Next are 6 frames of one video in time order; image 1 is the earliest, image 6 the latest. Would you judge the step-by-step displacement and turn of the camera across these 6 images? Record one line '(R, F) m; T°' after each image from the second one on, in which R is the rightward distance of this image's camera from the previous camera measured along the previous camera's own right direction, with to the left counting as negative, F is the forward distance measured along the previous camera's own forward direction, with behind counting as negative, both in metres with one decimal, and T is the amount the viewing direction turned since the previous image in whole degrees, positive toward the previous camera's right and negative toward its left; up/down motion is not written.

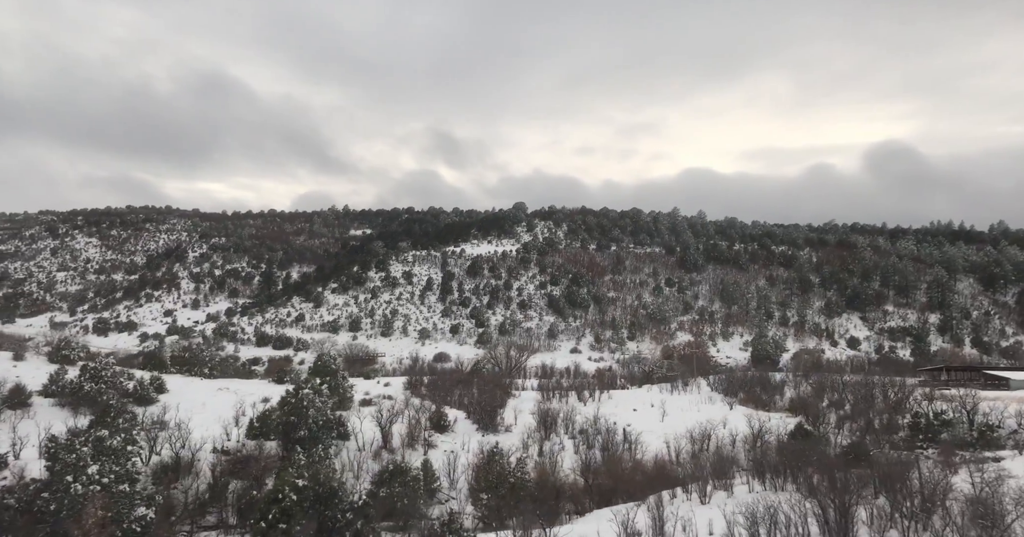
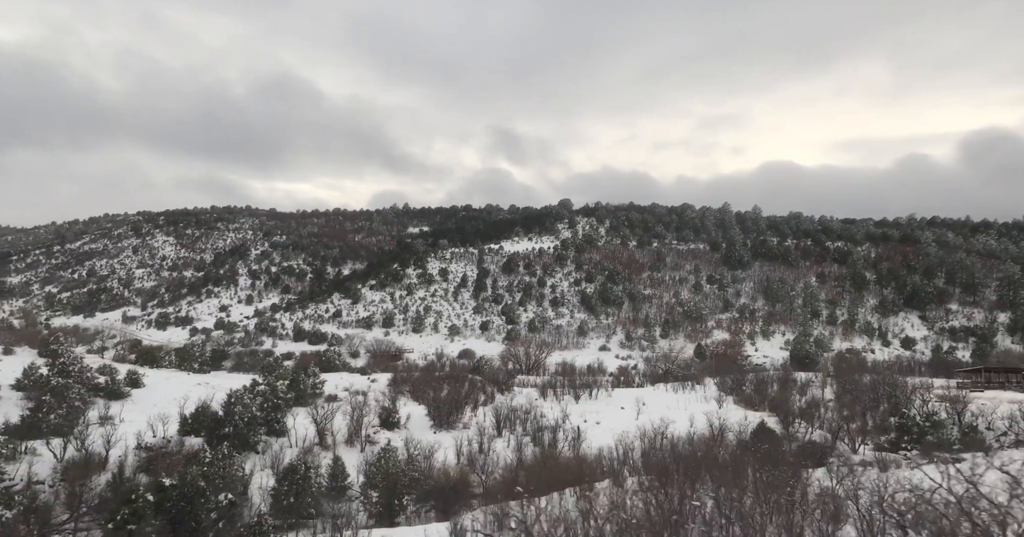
(+3.0, +0.2) m; -4°
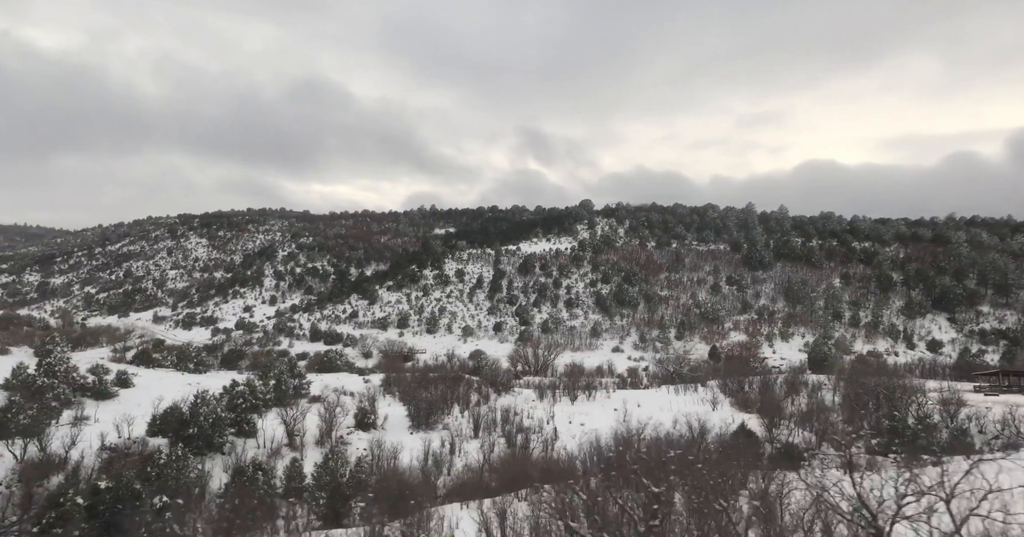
(+1.4, 0.0) m; -2°
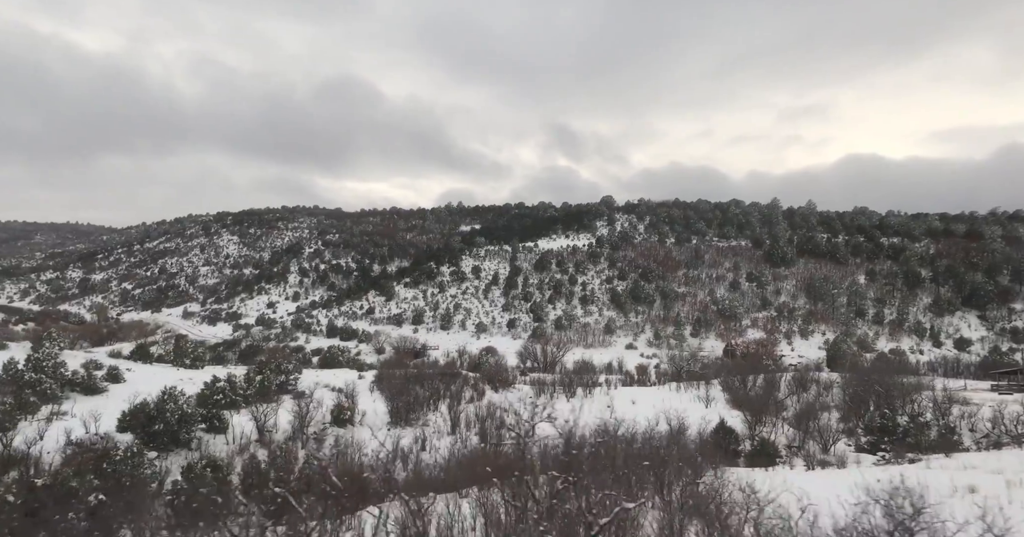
(+1.4, +0.1) m; -2°
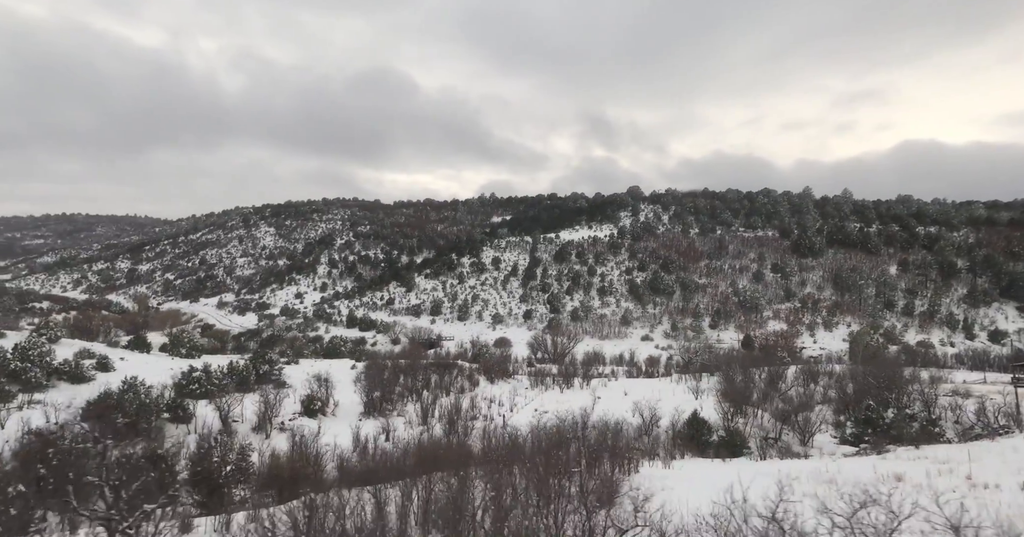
(+1.8, +0.1) m; -2°
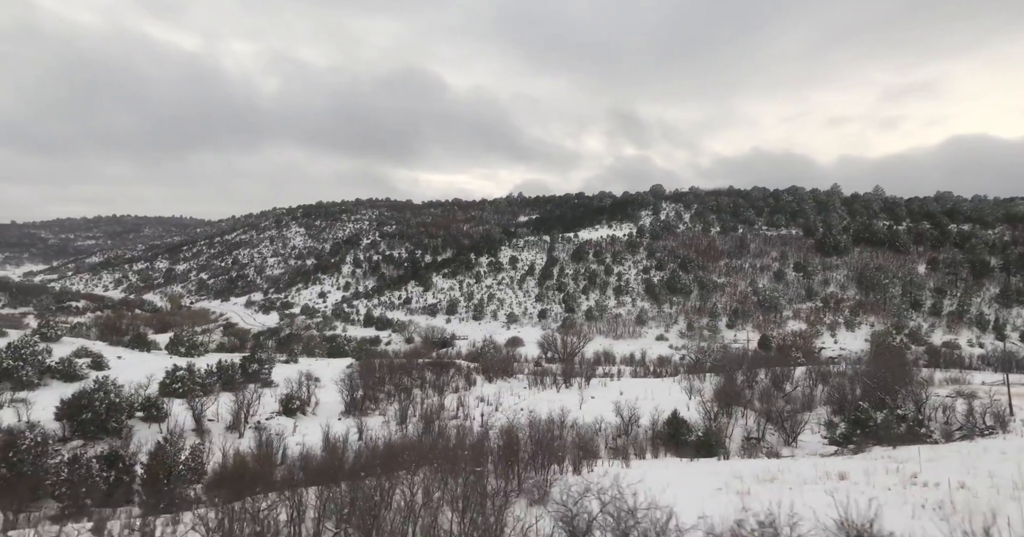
(+1.5, 0.0) m; -2°
